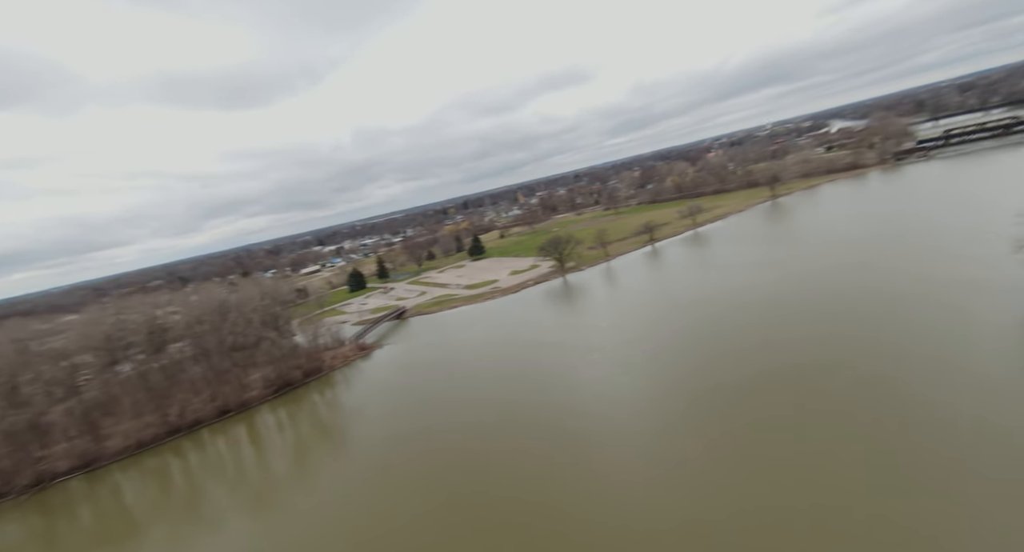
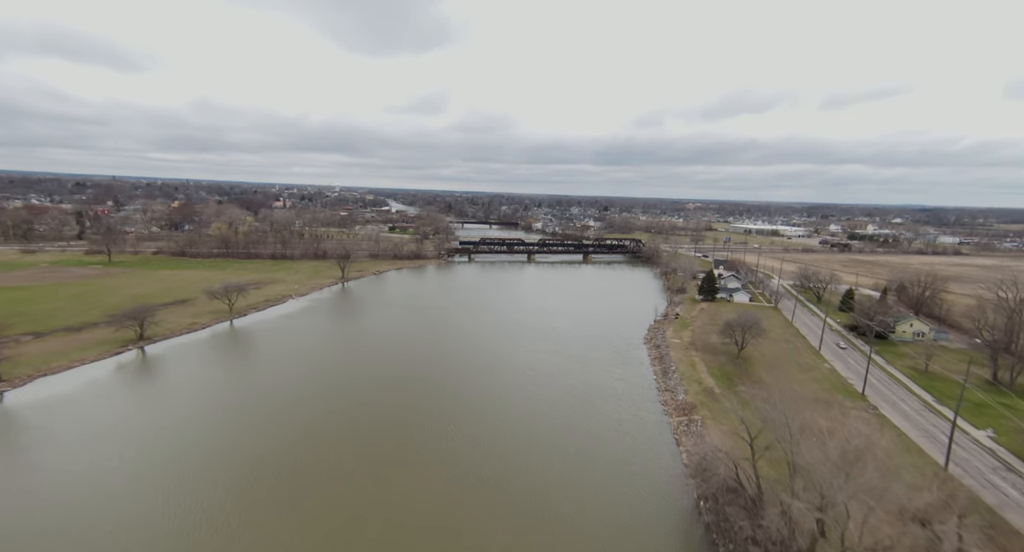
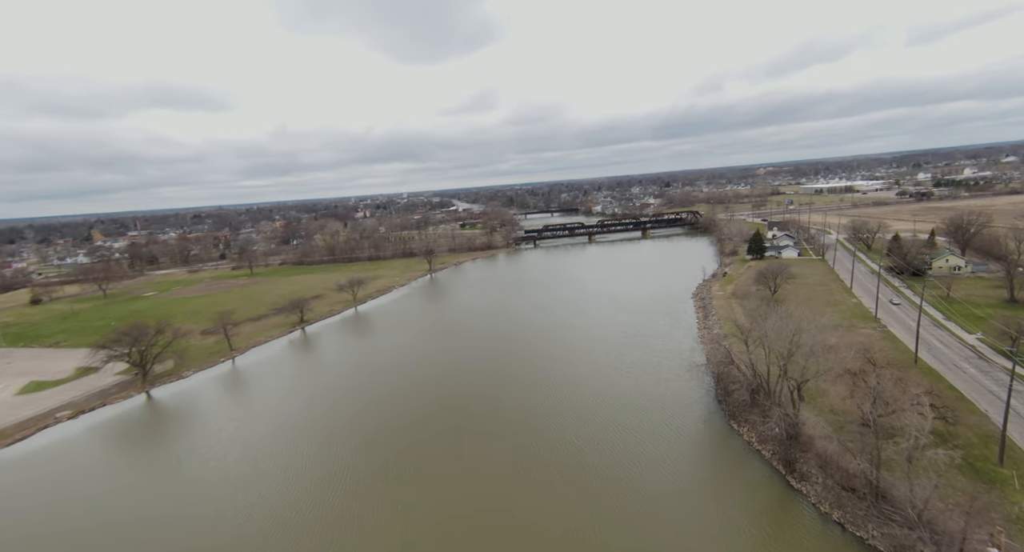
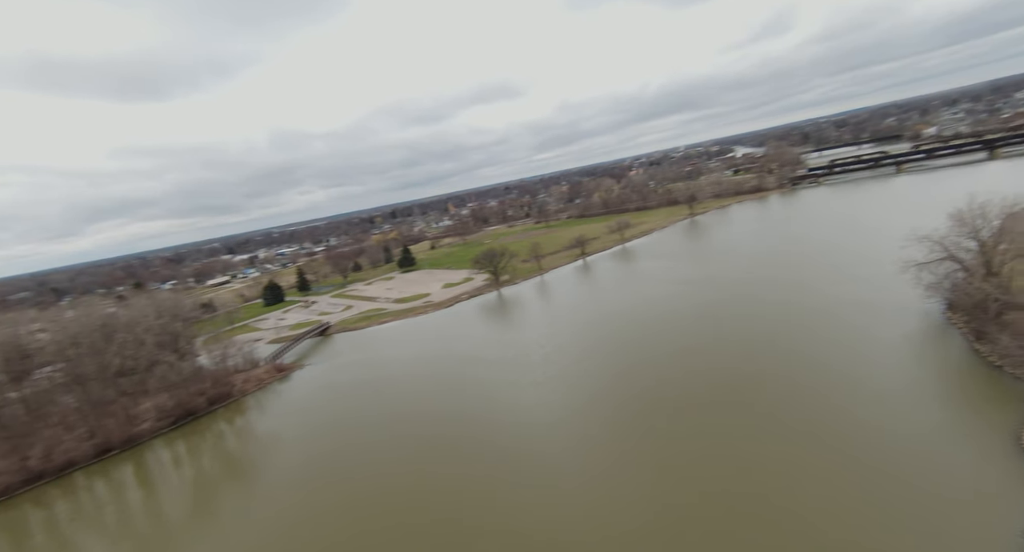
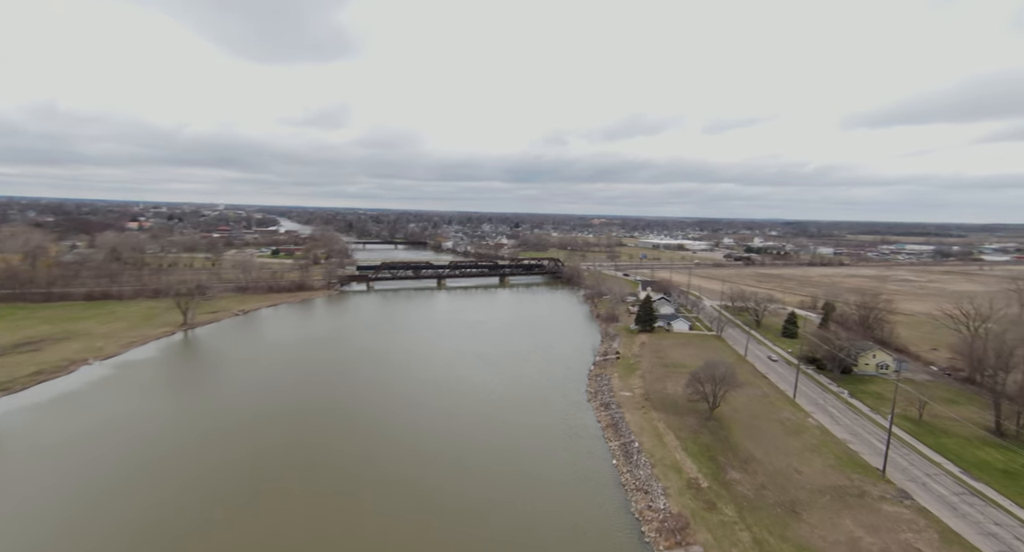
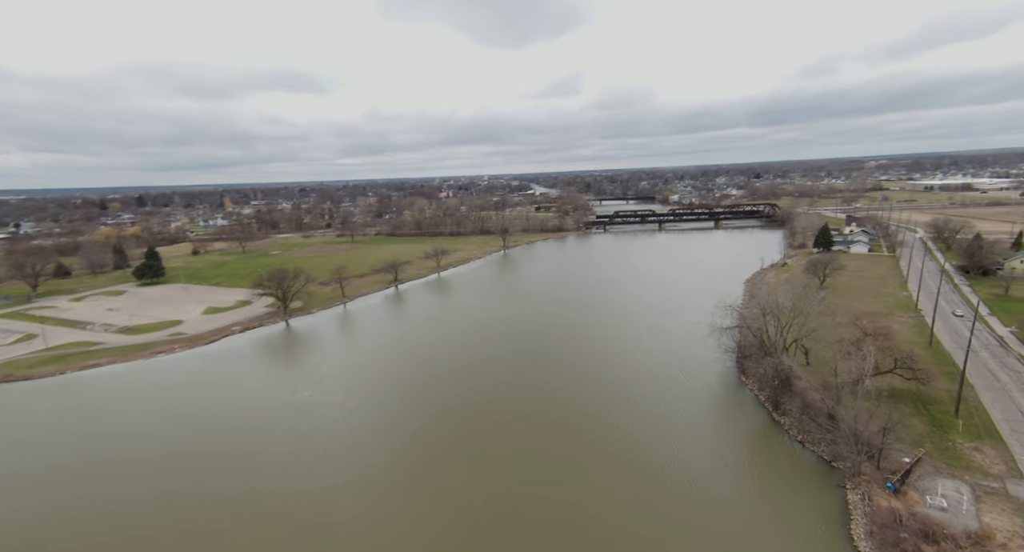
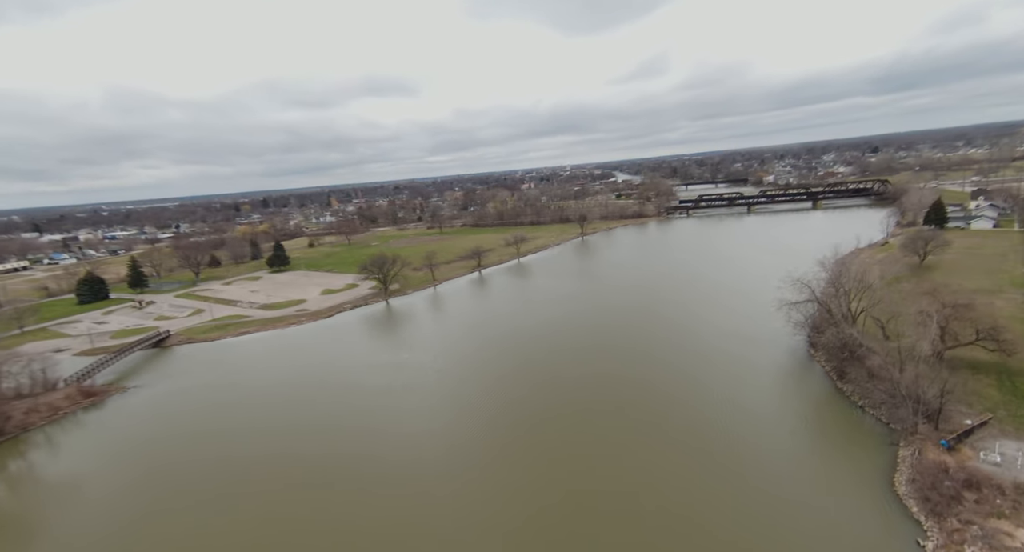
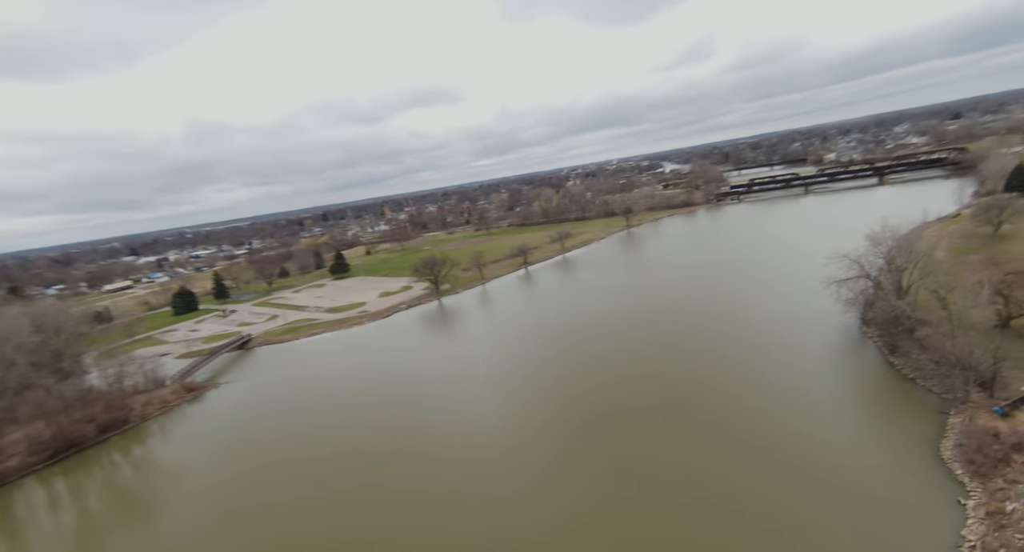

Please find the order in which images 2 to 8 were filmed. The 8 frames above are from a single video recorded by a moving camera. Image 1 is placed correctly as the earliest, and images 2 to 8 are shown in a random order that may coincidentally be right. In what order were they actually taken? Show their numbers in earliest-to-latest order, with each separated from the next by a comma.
4, 8, 7, 6, 3, 2, 5
